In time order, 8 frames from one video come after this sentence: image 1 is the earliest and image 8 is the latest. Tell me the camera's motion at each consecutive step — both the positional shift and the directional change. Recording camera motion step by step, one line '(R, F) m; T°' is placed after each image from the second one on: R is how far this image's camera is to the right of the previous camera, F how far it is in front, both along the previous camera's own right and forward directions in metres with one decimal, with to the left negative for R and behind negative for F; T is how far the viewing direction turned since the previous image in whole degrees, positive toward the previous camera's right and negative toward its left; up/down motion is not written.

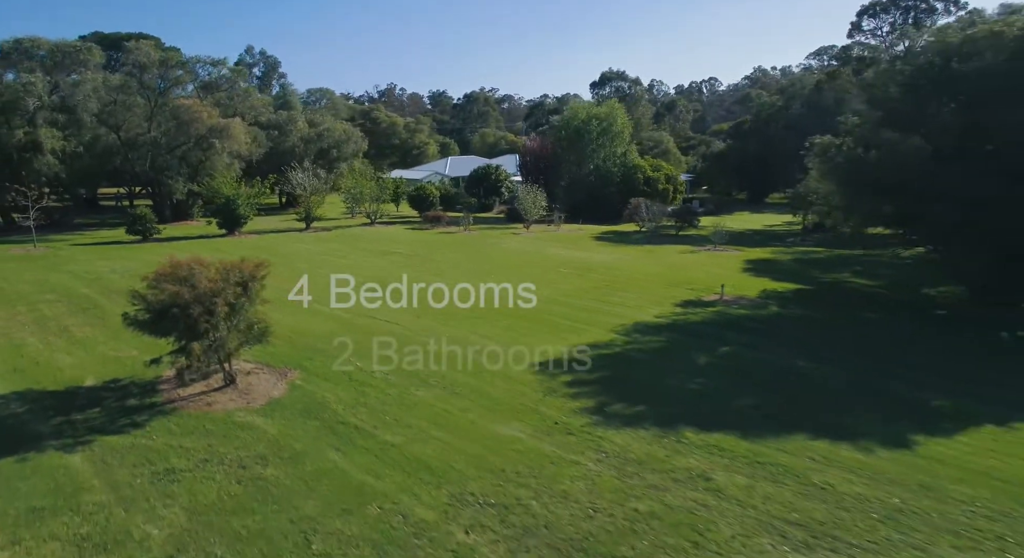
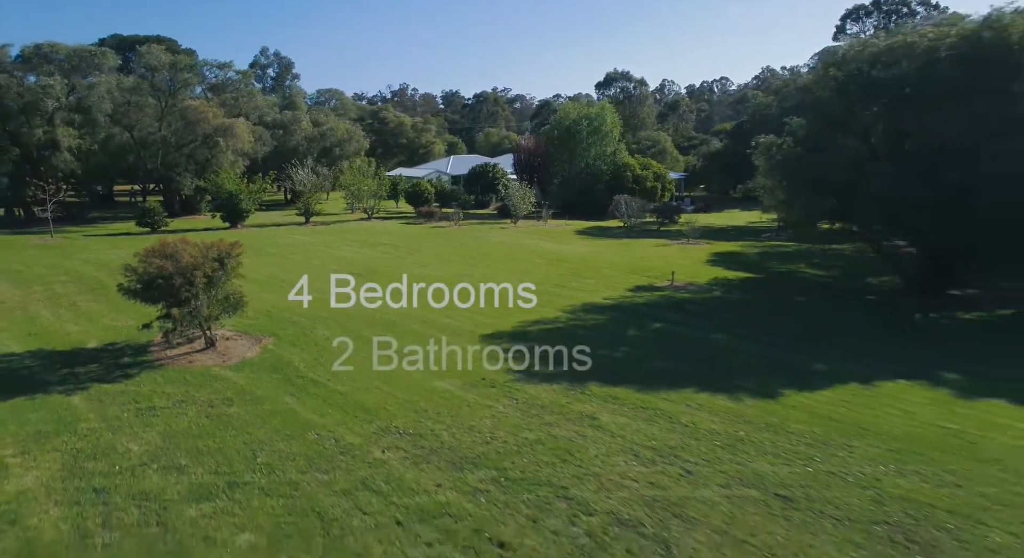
(+1.2, -1.3) m; -1°
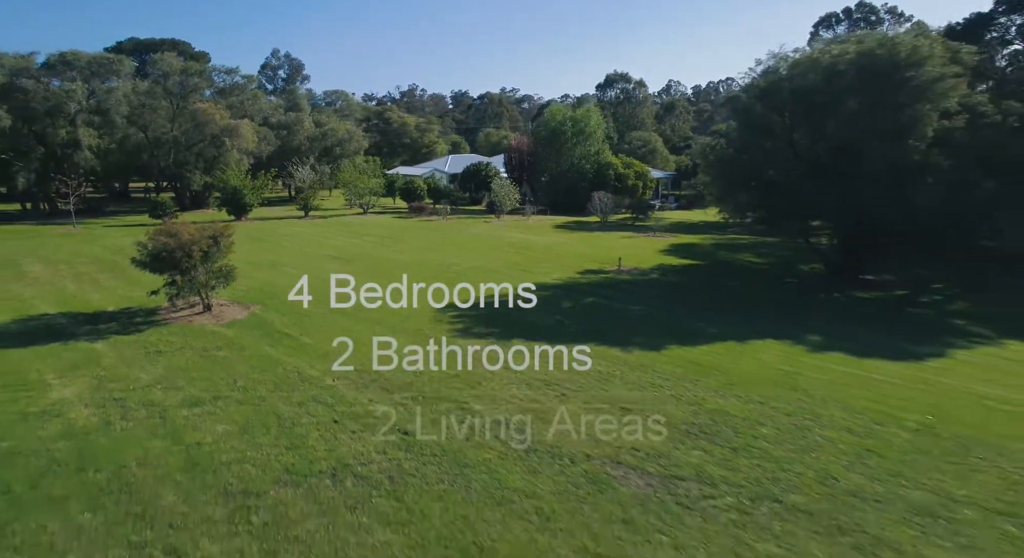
(+1.3, -2.0) m; -1°
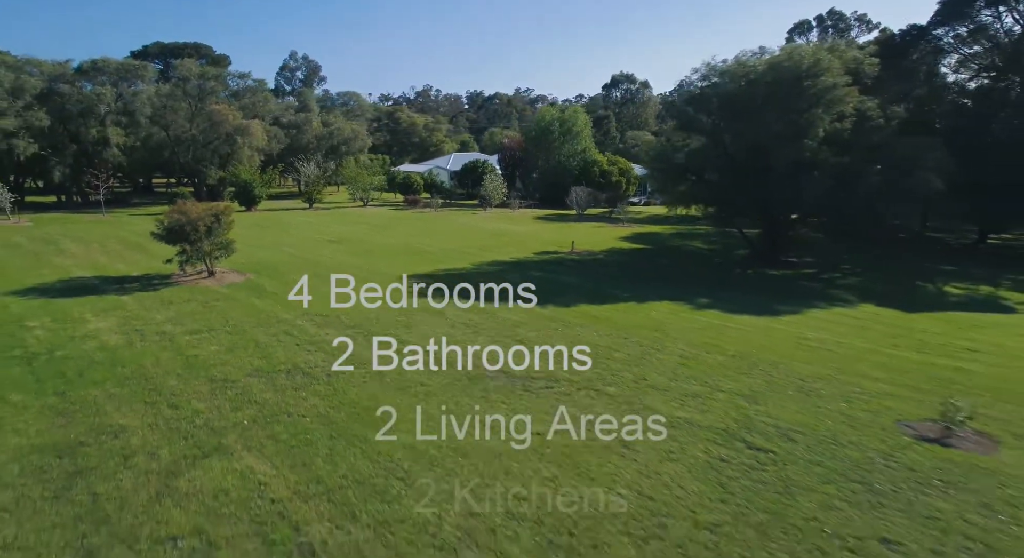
(+1.6, -2.5) m; -2°
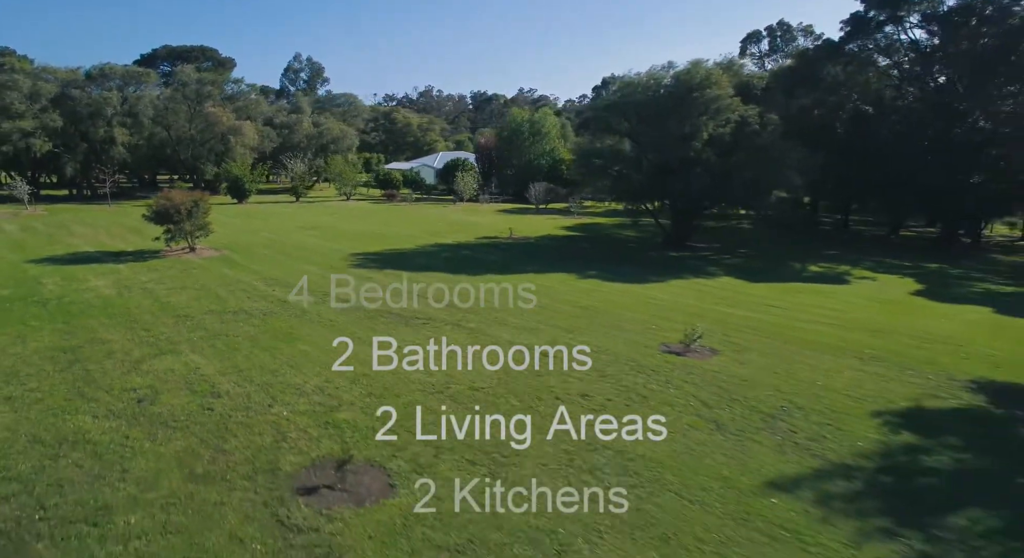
(+2.3, -2.9) m; -1°
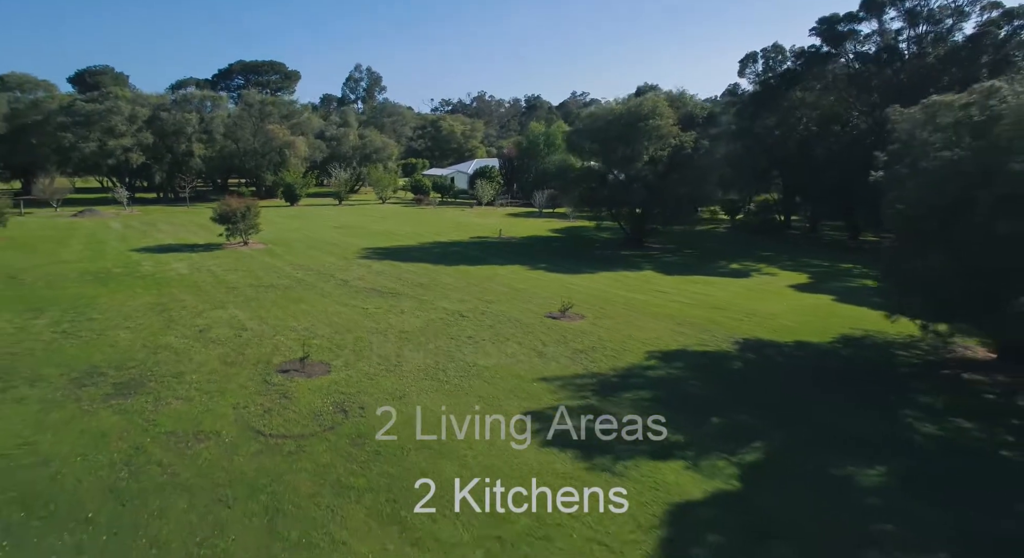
(+3.0, -4.4) m; -5°
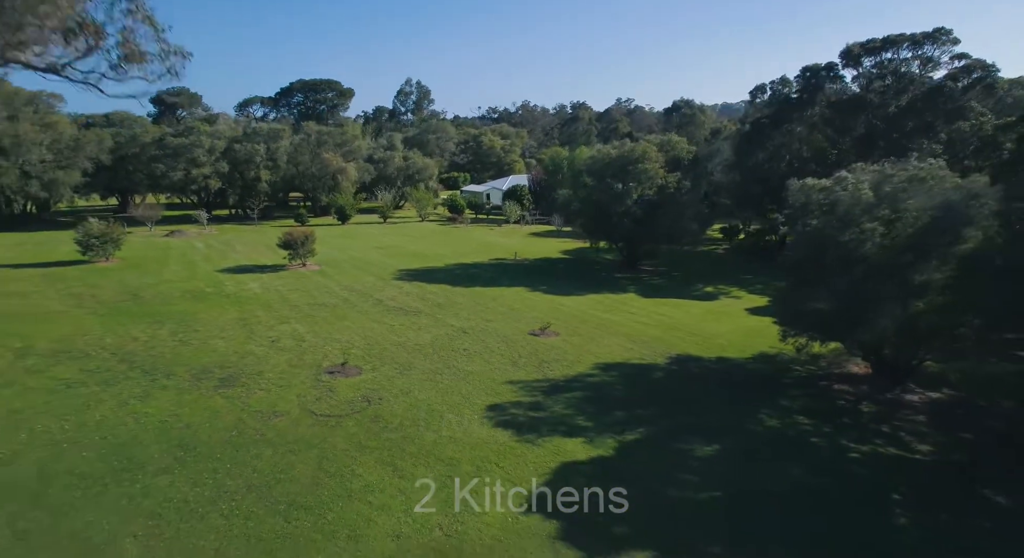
(+1.7, -4.1) m; -5°
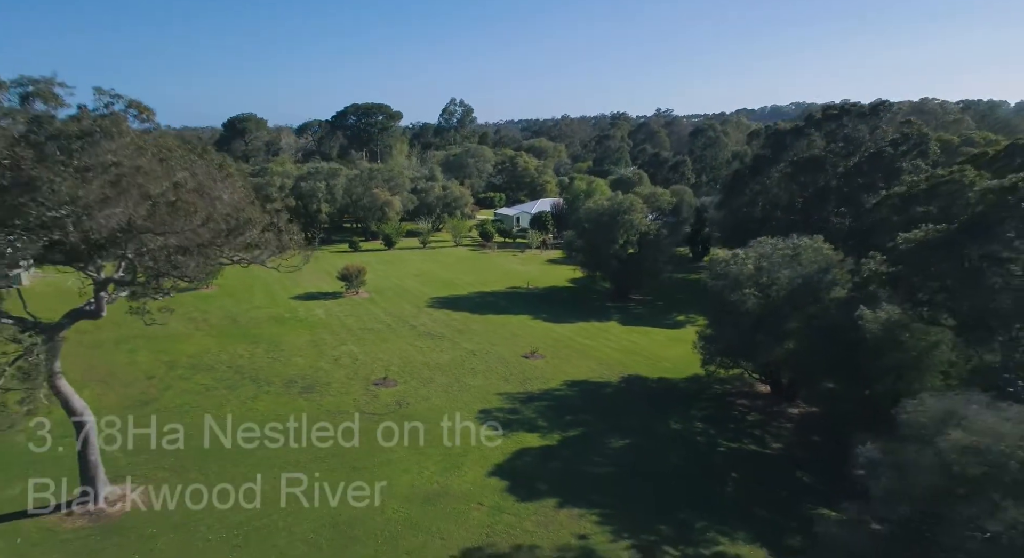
(+1.9, -6.0) m; -4°
